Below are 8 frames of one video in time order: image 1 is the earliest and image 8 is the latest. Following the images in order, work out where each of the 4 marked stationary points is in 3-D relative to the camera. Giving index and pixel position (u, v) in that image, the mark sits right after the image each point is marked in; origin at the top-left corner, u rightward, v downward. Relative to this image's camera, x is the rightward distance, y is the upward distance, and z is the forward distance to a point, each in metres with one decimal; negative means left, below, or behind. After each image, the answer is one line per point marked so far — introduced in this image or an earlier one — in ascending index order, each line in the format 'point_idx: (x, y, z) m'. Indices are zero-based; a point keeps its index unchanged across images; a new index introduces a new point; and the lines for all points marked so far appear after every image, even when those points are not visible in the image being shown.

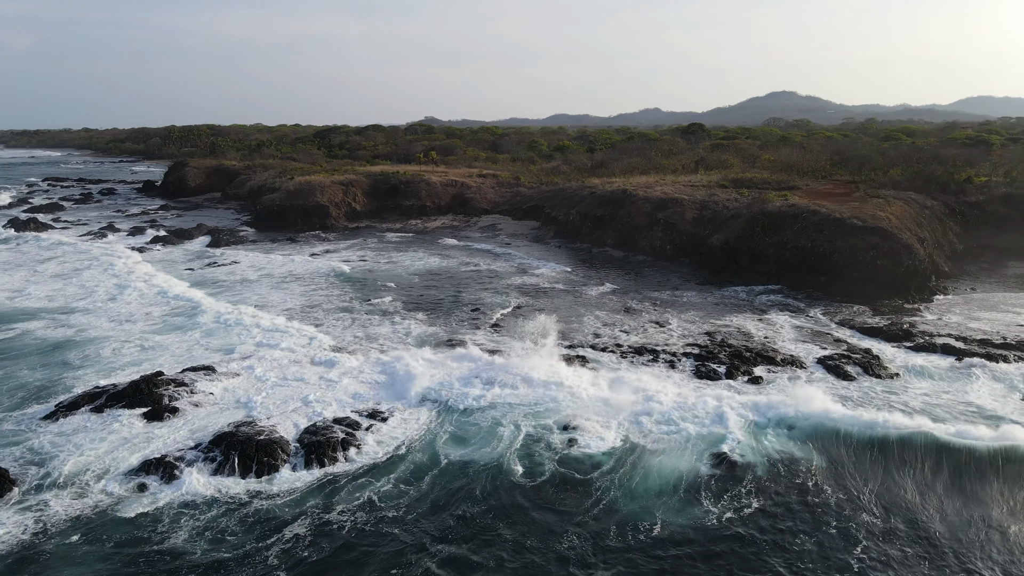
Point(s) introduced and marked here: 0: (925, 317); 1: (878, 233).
0: (+8.6, -0.6, +15.9) m
1: (+8.7, +1.3, +18.3) m
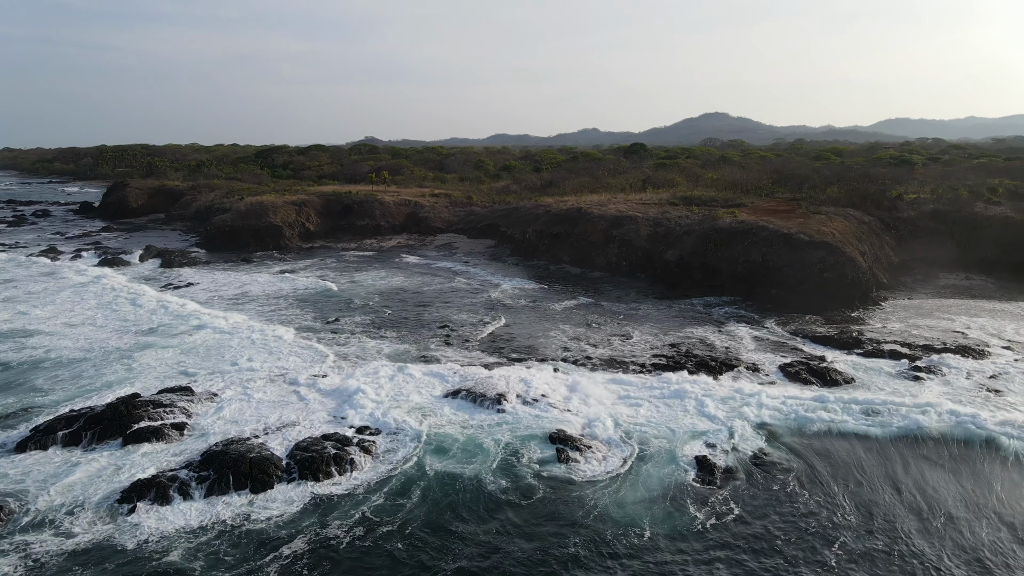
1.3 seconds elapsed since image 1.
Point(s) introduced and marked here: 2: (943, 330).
0: (+7.9, -0.8, +16.9) m
1: (+7.9, +1.0, +19.4) m
2: (+9.3, -0.9, +16.4) m
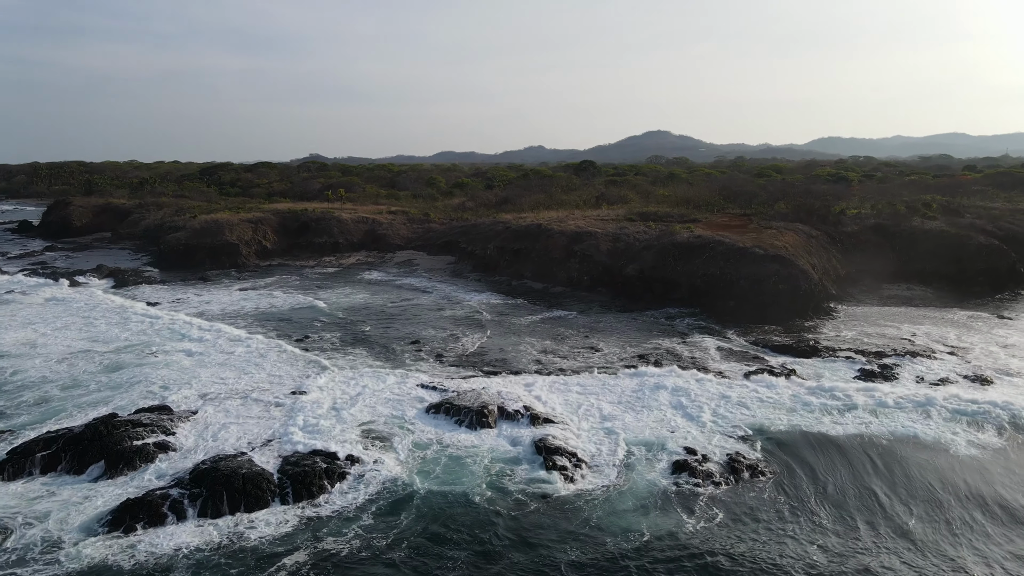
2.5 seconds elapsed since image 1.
0: (+7.3, -1.1, +17.8) m
1: (+7.0, +0.7, +20.3) m
2: (+8.6, -1.1, +17.4) m
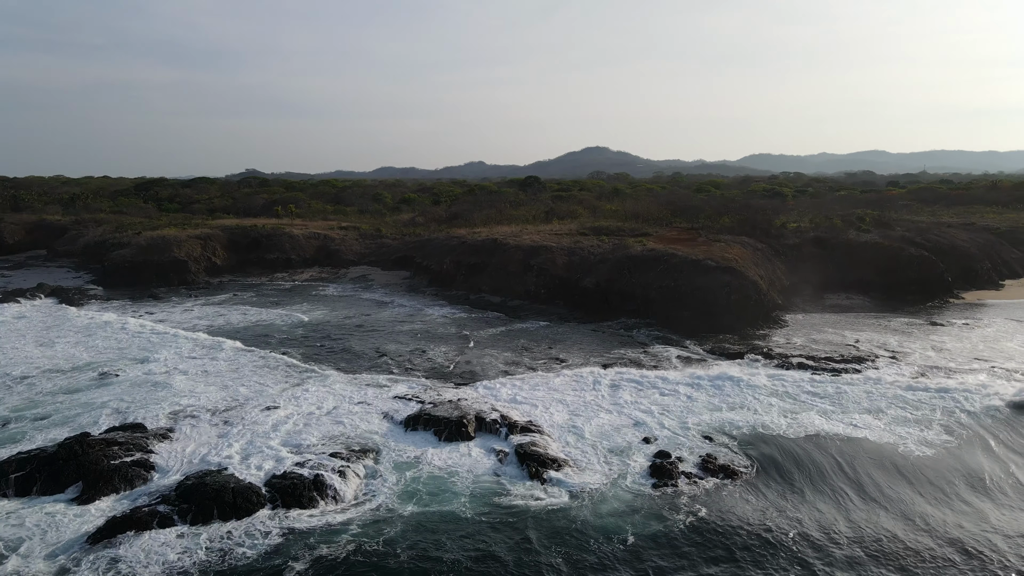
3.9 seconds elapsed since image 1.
0: (+6.4, -1.3, +18.7) m
1: (+5.9, +0.4, +21.2) m
2: (+7.8, -1.3, +18.4) m
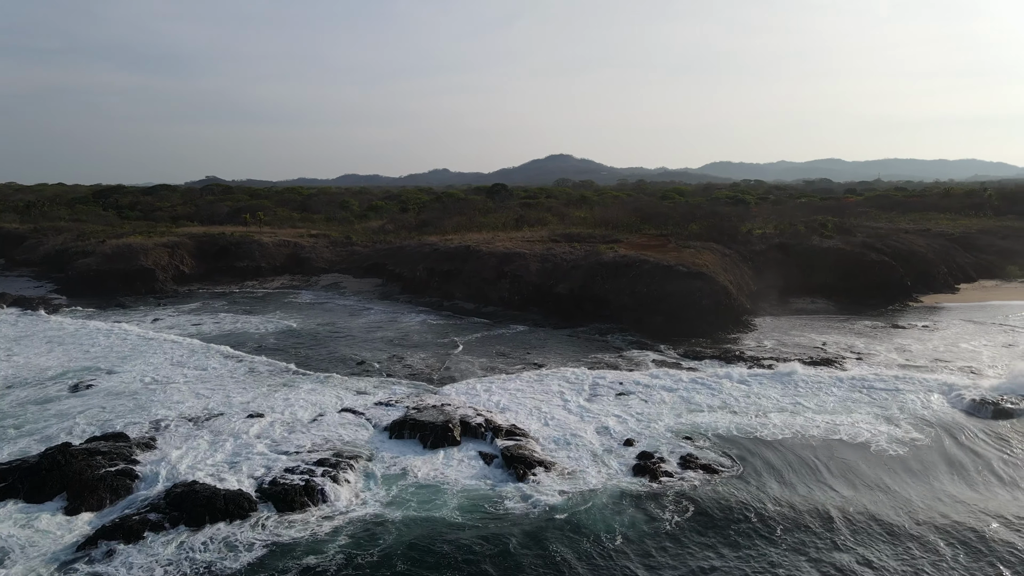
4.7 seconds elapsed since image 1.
0: (+5.9, -1.4, +19.2) m
1: (+5.3, +0.3, +21.7) m
2: (+7.3, -1.4, +19.0) m
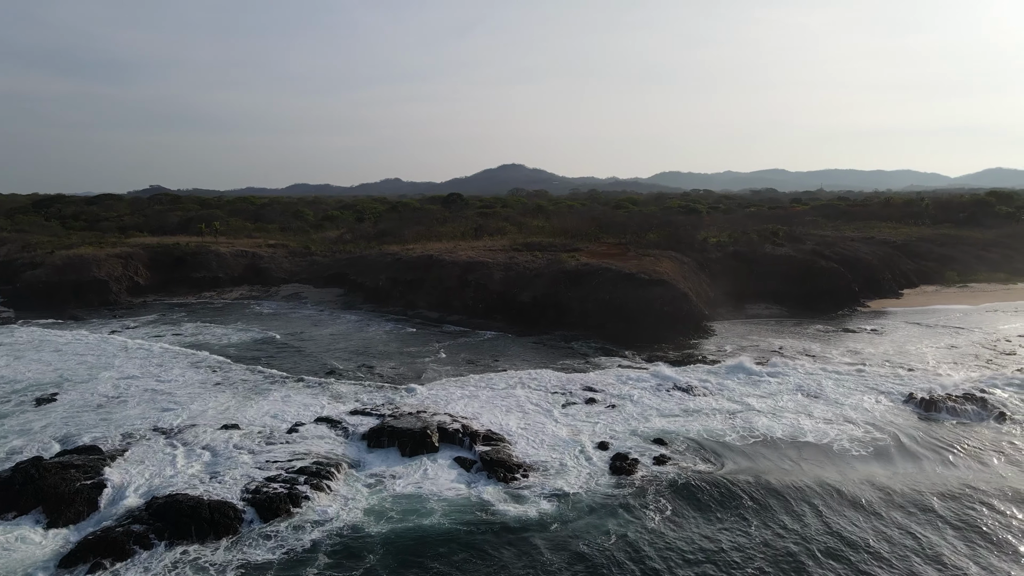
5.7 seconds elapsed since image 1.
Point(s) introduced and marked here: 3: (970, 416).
0: (+5.1, -1.6, +19.8) m
1: (+4.3, +0.1, +22.3) m
2: (+6.5, -1.6, +19.7) m
3: (+8.7, -2.5, +14.6) m
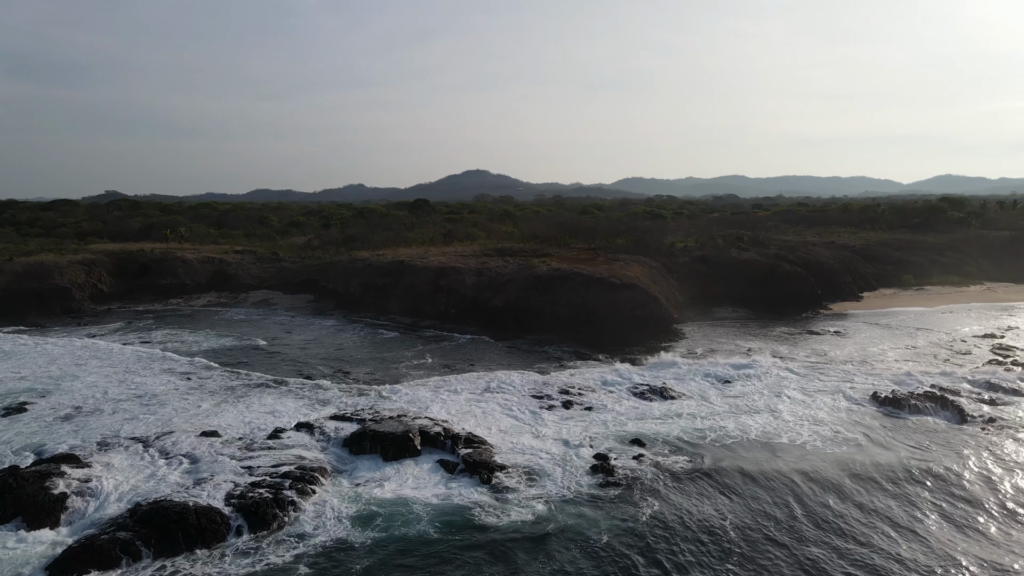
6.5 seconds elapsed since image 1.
0: (+4.4, -1.7, +20.2) m
1: (+3.5, -0.1, +22.6) m
2: (+5.8, -1.7, +20.2) m
3: (+8.3, -2.5, +15.2) m
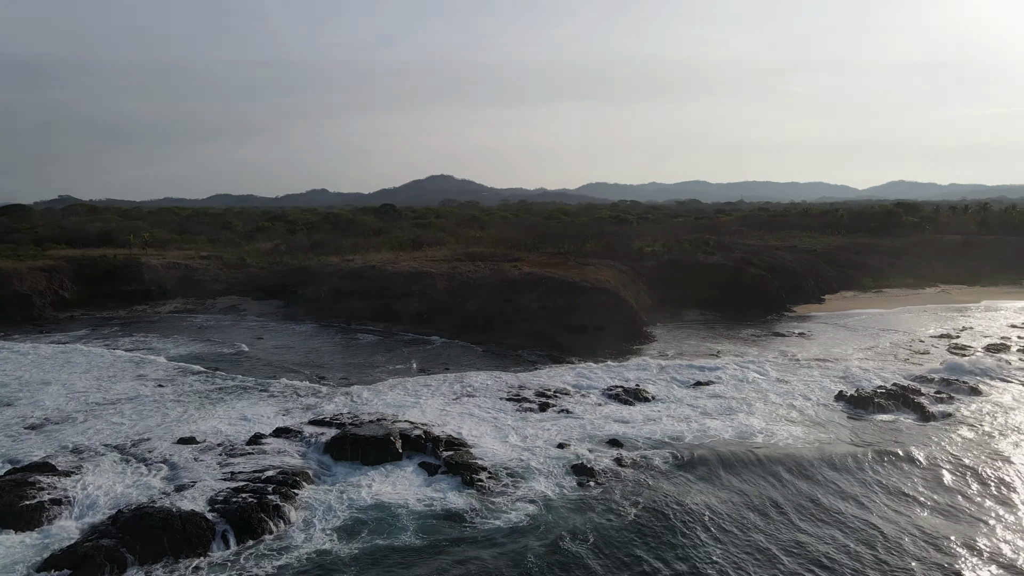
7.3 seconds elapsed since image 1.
0: (+3.7, -1.8, +20.6) m
1: (+2.7, -0.2, +23.0) m
2: (+5.1, -1.8, +20.6) m
3: (+7.9, -2.5, +15.7) m
